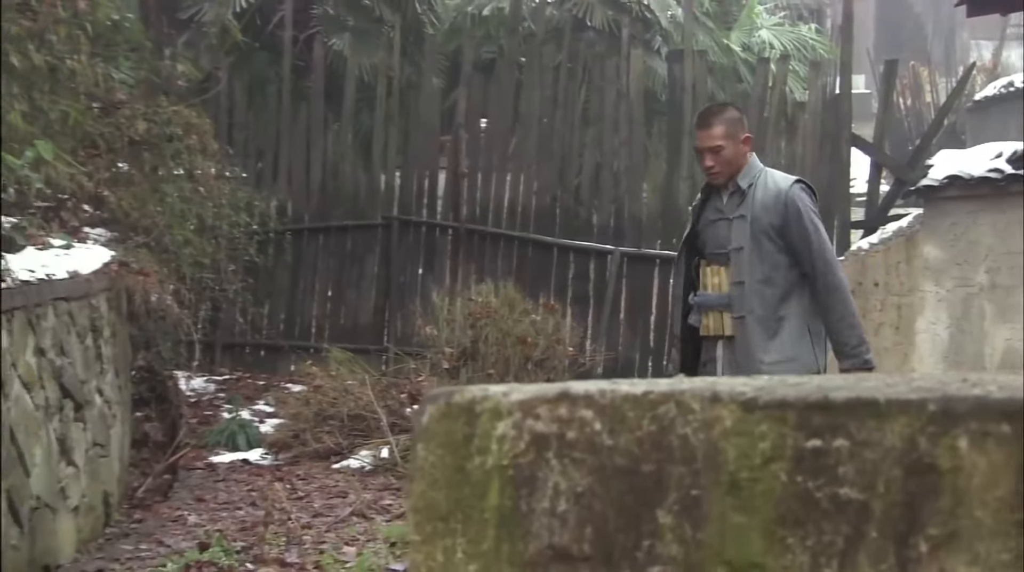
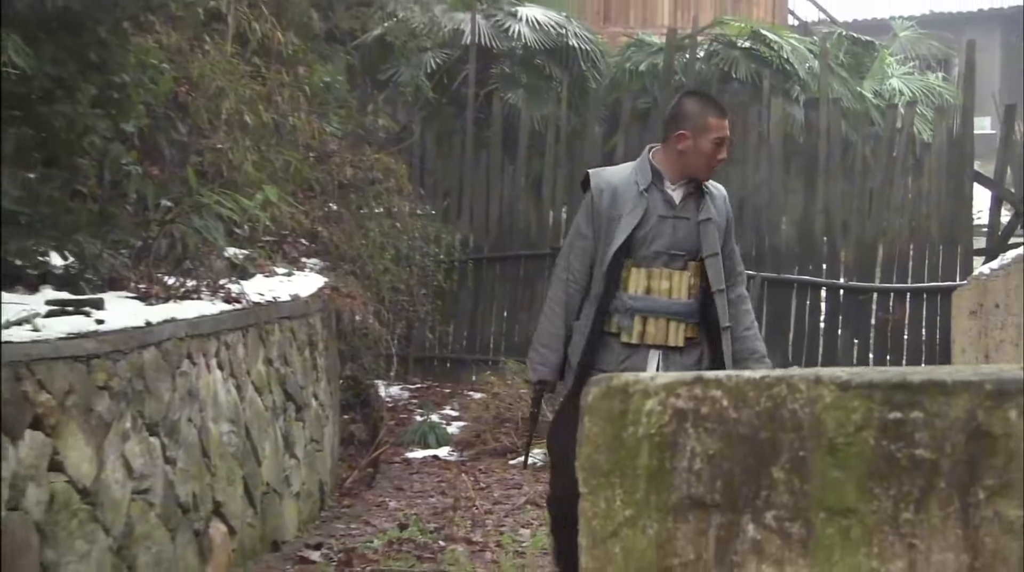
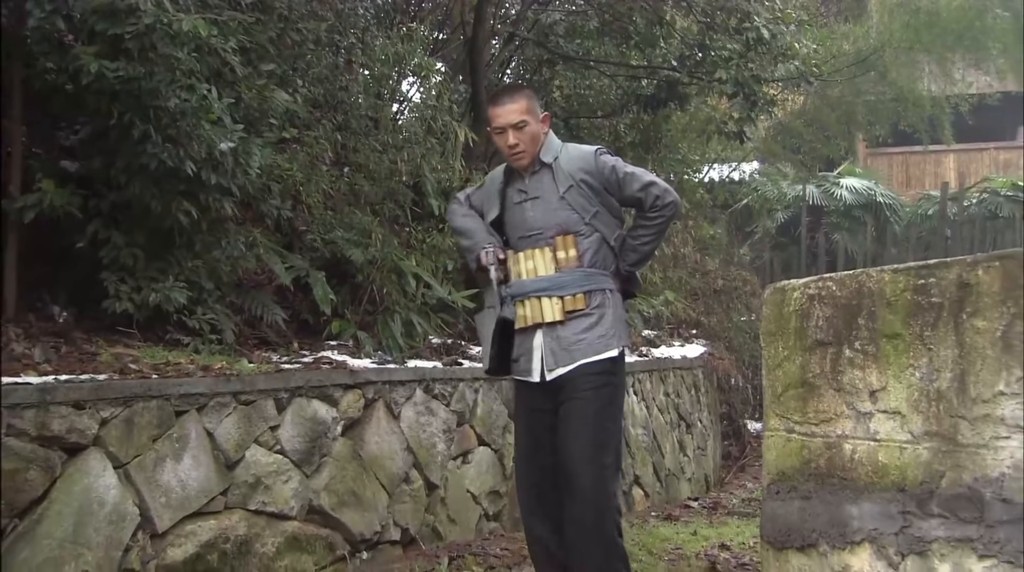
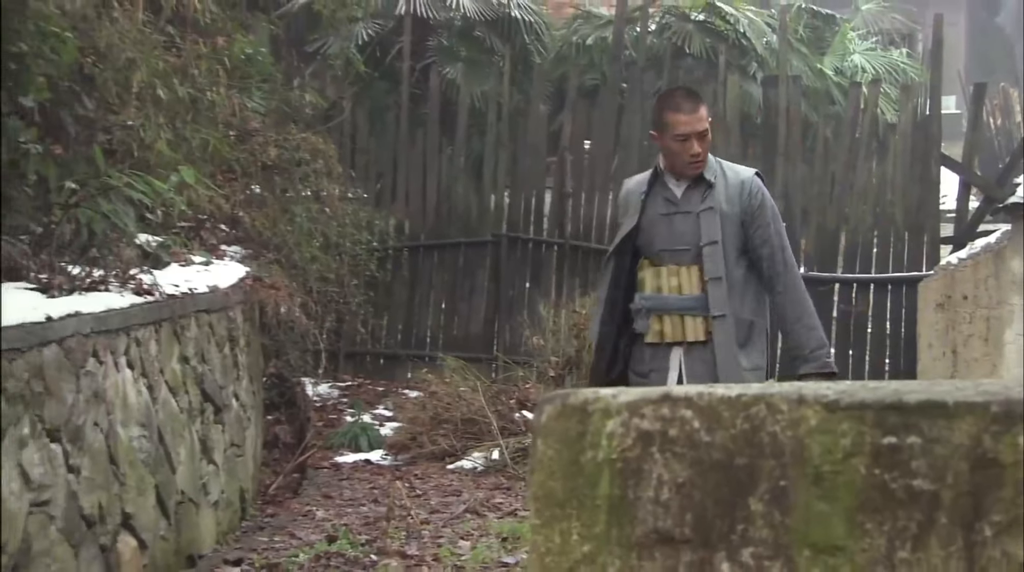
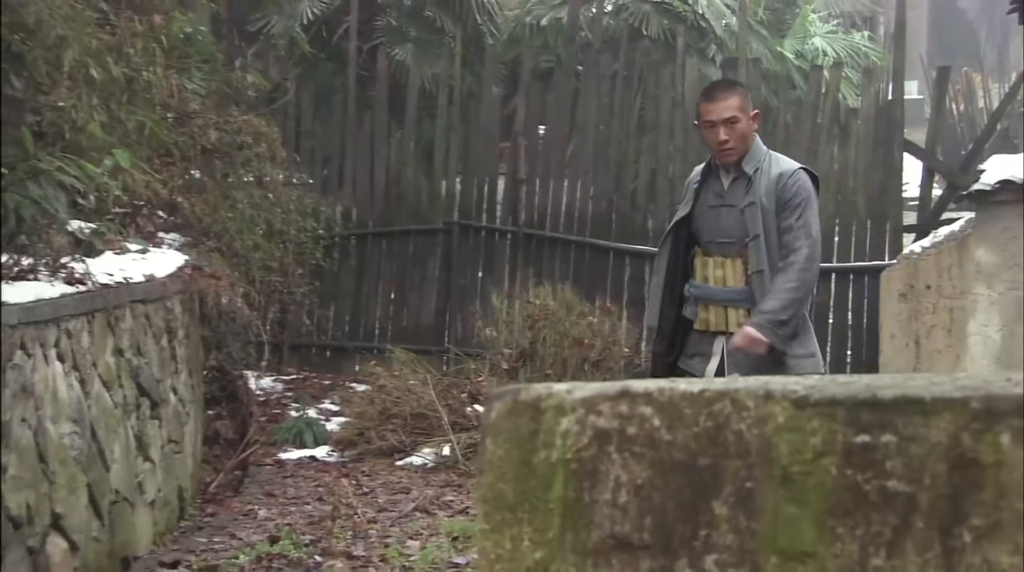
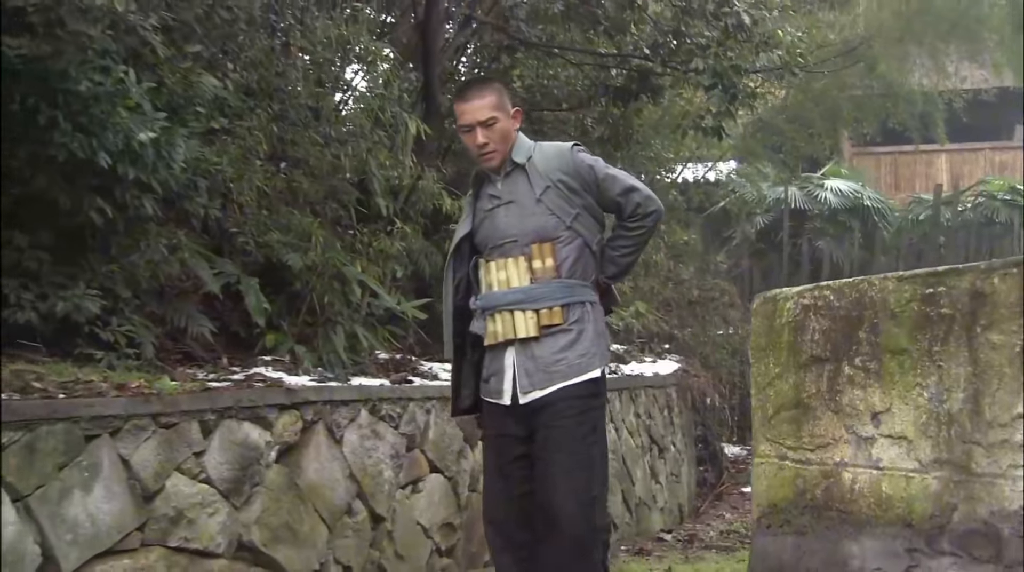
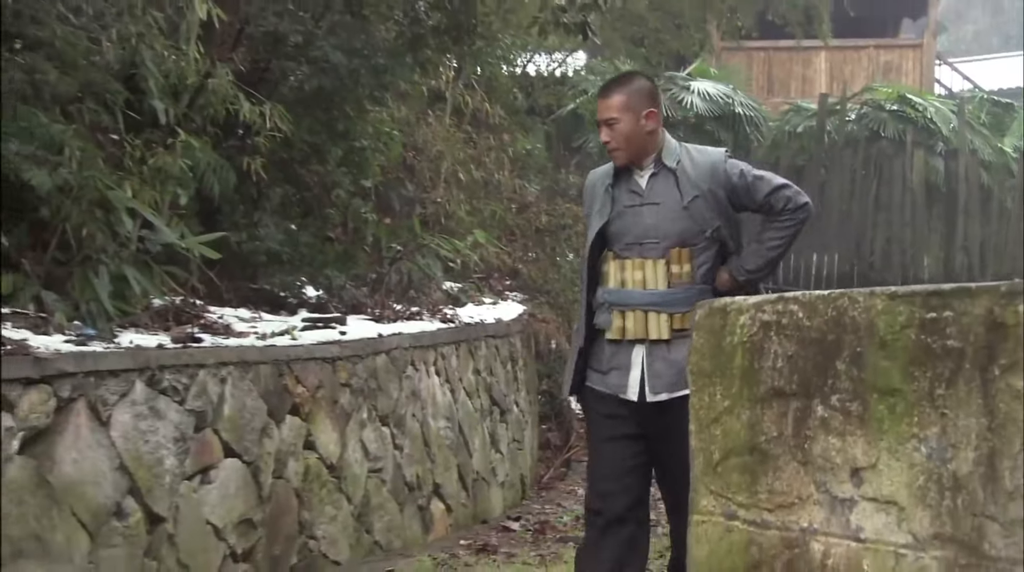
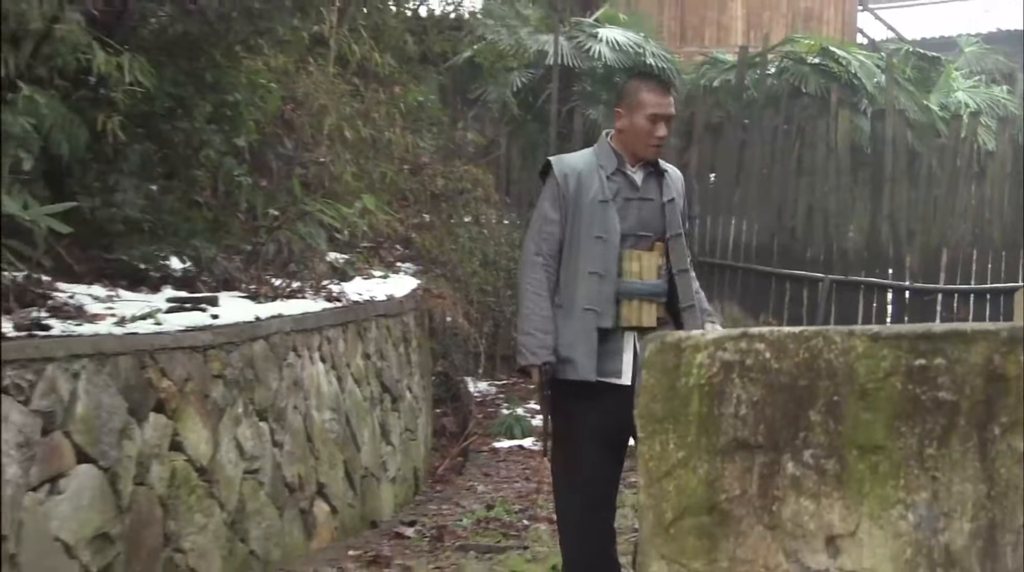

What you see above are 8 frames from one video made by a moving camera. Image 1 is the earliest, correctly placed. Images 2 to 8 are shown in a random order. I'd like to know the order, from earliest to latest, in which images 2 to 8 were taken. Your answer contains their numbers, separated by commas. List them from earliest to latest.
5, 4, 2, 8, 7, 6, 3
